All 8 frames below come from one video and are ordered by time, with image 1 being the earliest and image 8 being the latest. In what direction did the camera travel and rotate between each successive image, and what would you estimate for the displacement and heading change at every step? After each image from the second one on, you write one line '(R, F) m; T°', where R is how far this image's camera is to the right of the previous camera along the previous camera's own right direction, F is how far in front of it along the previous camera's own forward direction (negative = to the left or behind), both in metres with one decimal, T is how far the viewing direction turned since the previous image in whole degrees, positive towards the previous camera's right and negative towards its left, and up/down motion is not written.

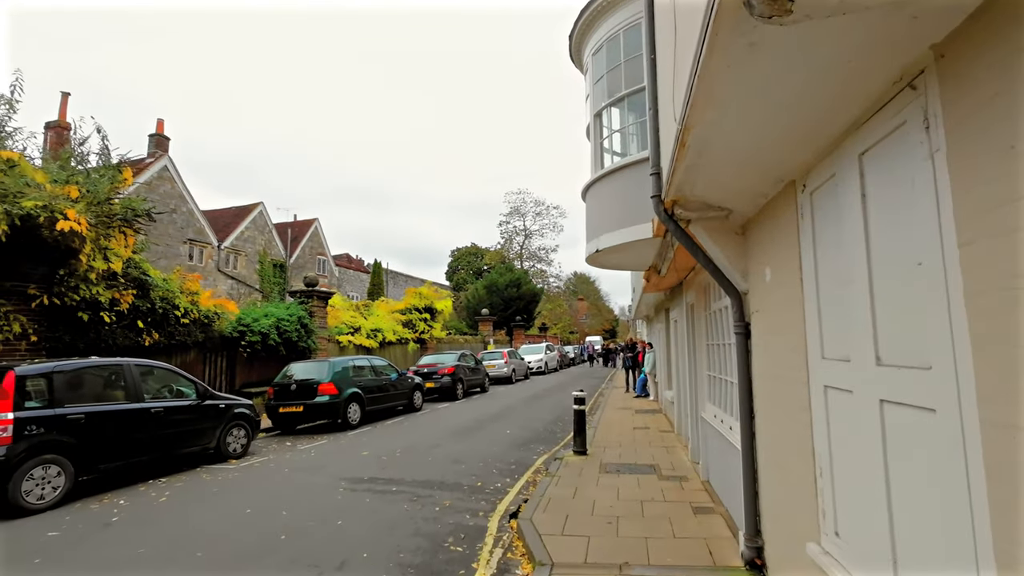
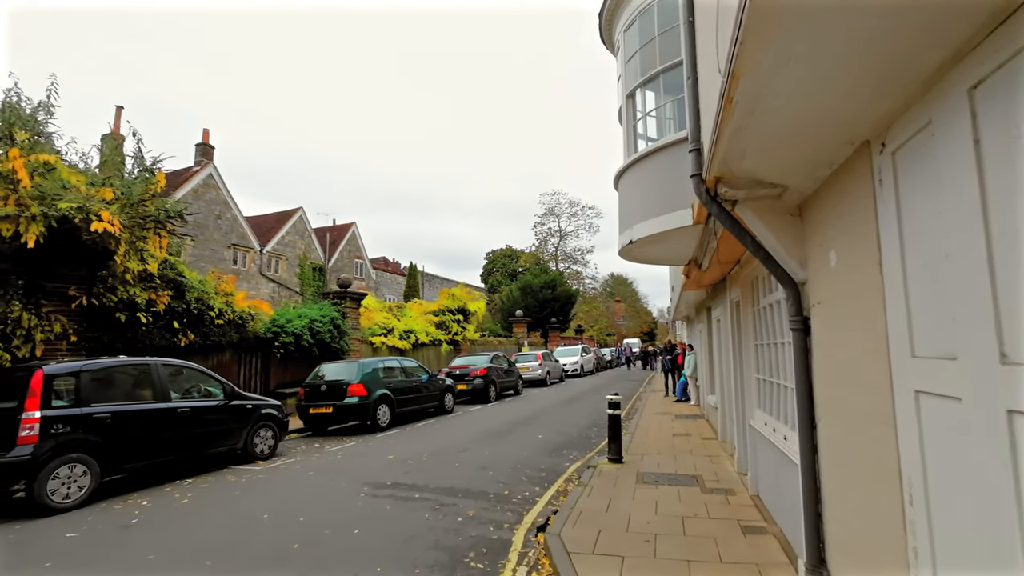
(+0.1, +0.4) m; -4°
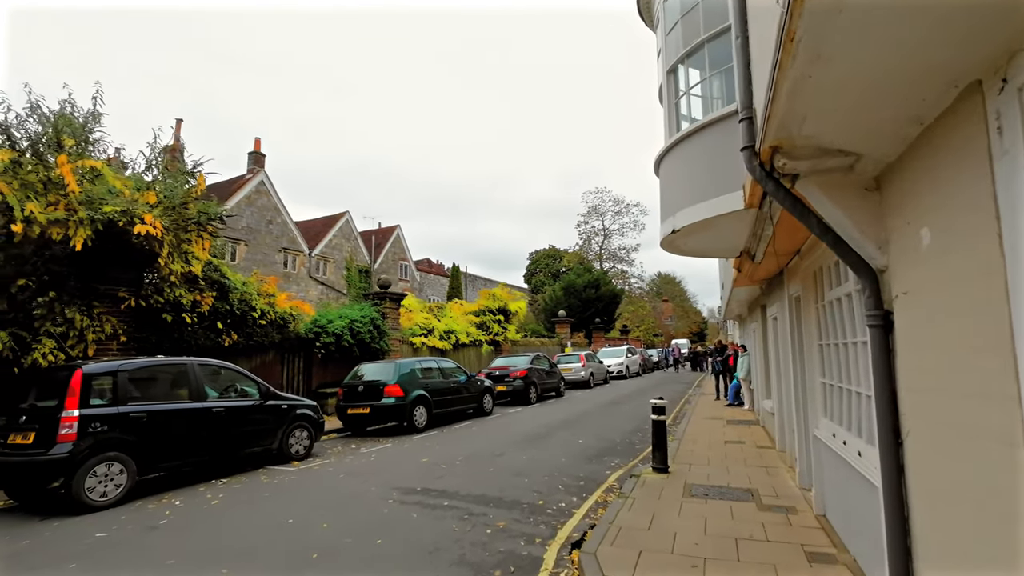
(+0.1, +0.4) m; -5°
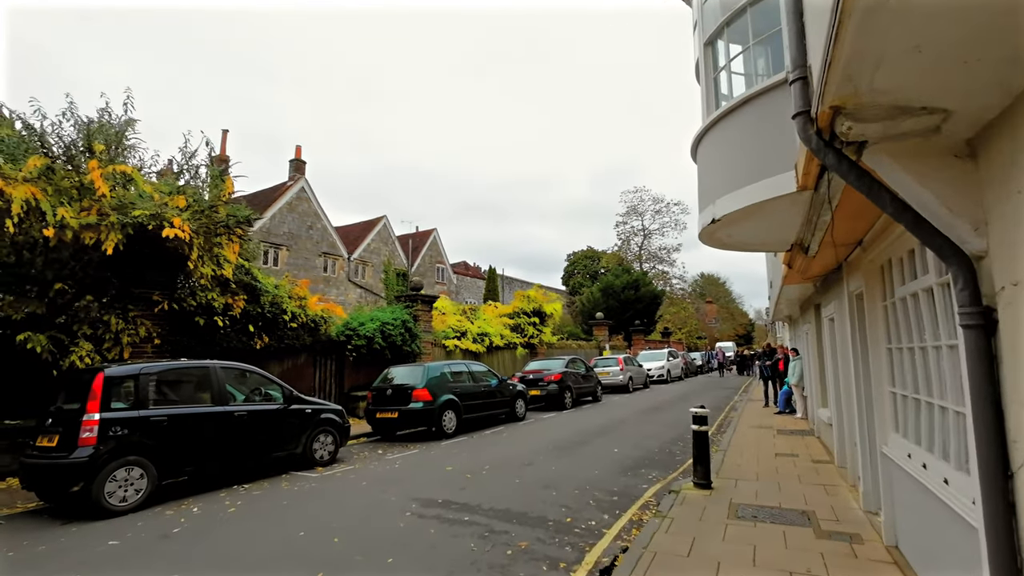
(+0.2, +0.4) m; -5°
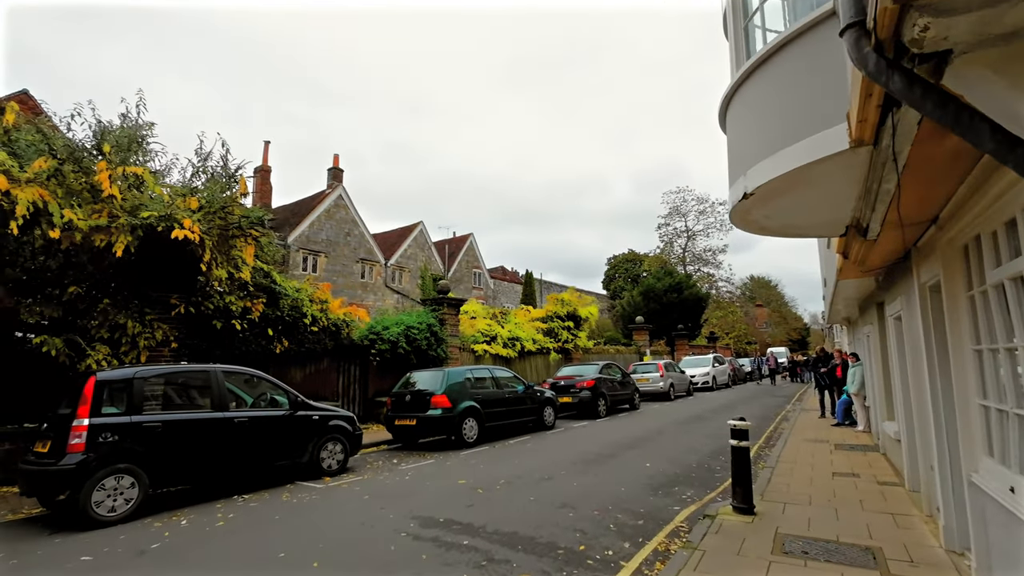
(+0.4, +0.6) m; -5°
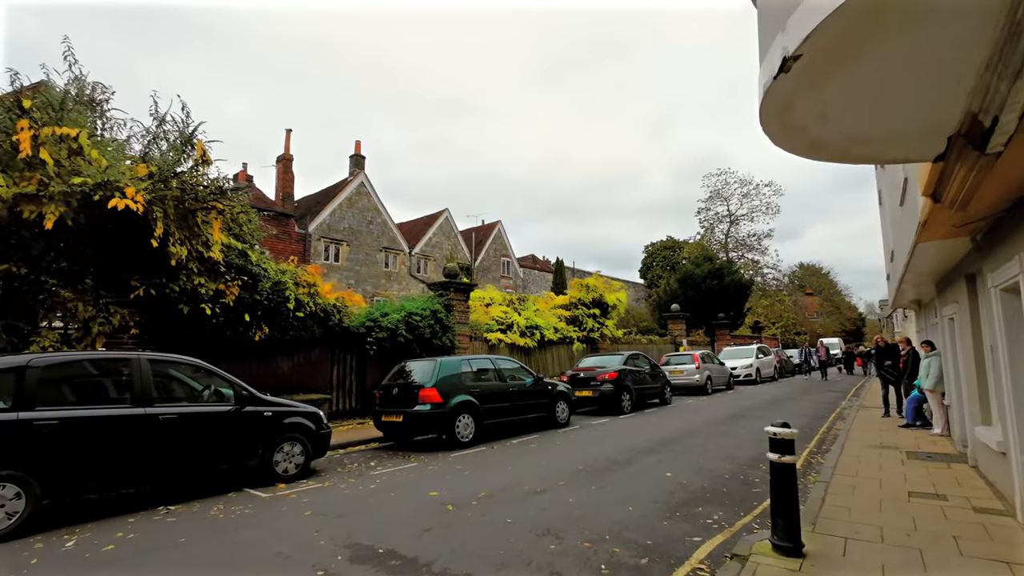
(+0.7, +1.3) m; -4°
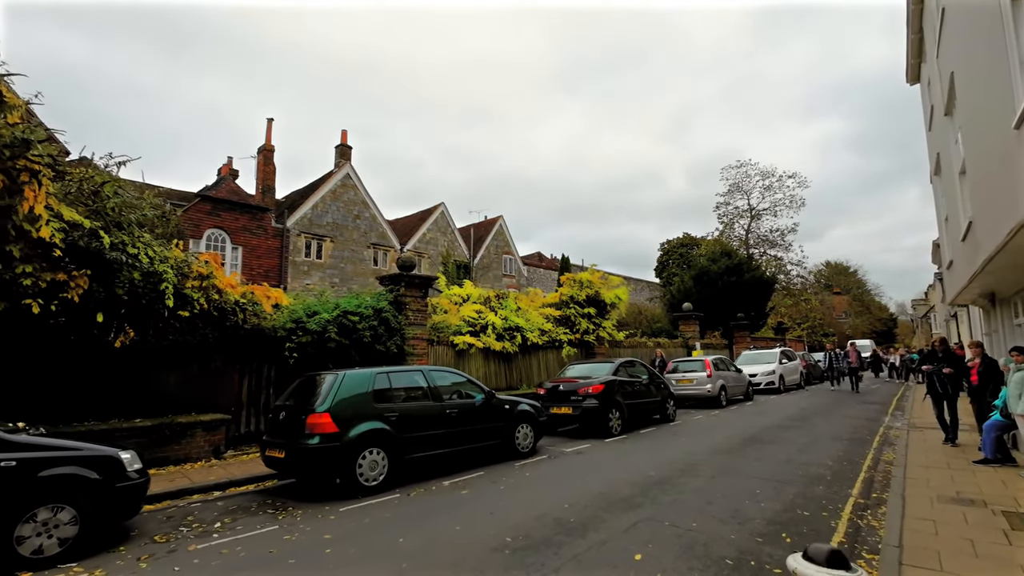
(+1.2, +2.3) m; -2°
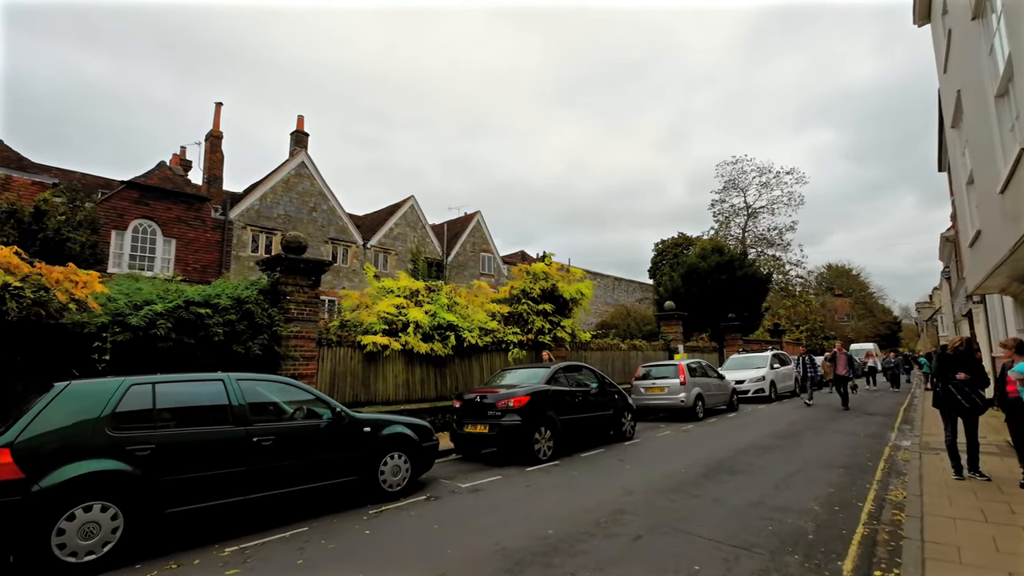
(+1.7, +2.2) m; 0°
